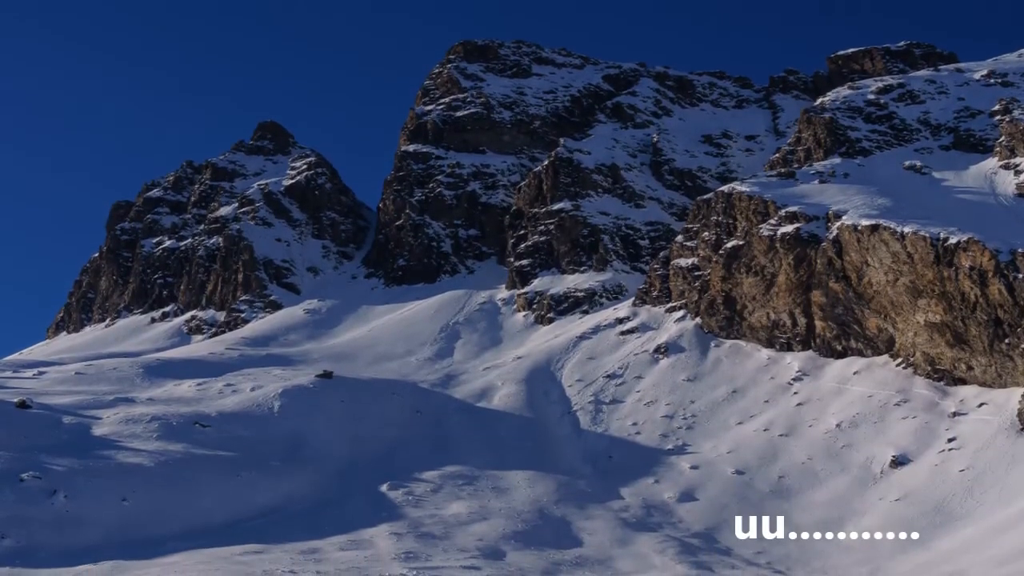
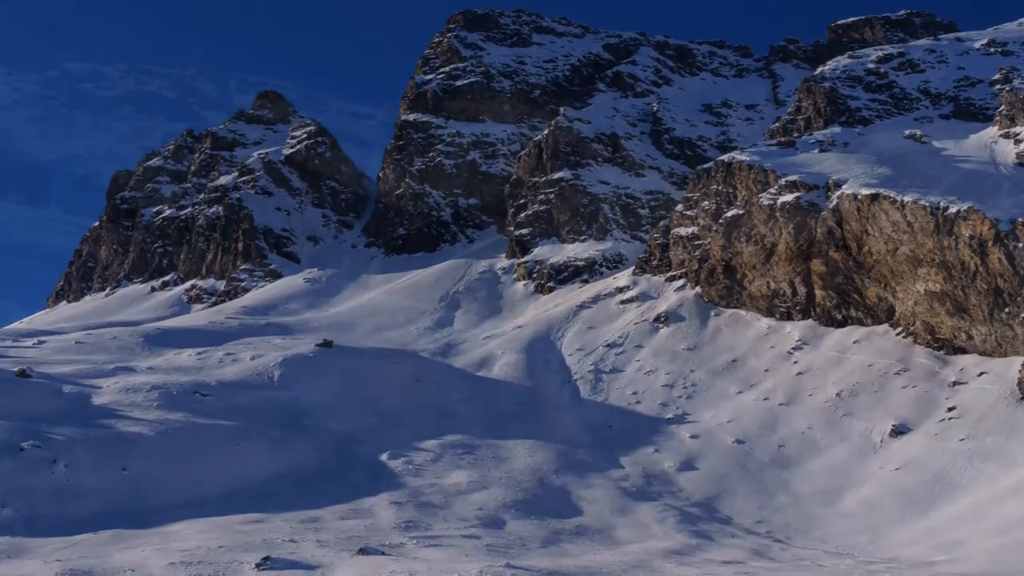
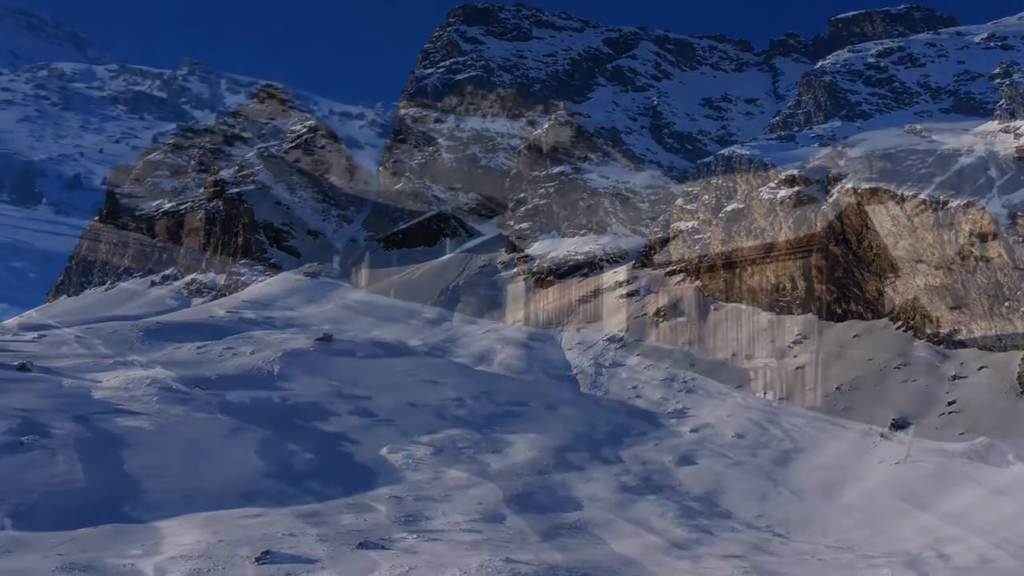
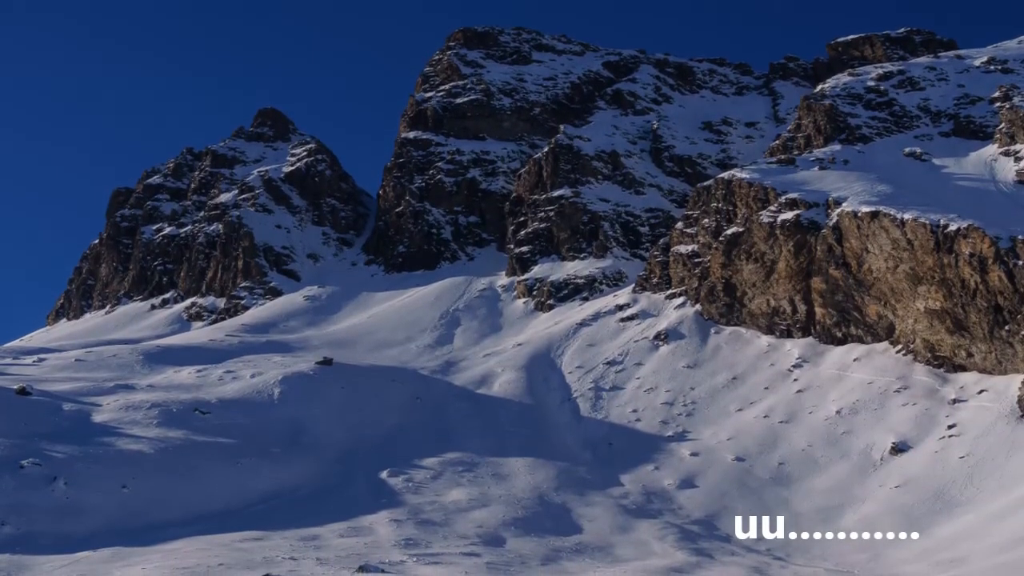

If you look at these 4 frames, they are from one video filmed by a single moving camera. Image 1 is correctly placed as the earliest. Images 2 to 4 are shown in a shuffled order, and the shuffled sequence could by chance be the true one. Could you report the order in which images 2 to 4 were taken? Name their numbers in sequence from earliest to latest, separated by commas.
4, 2, 3
